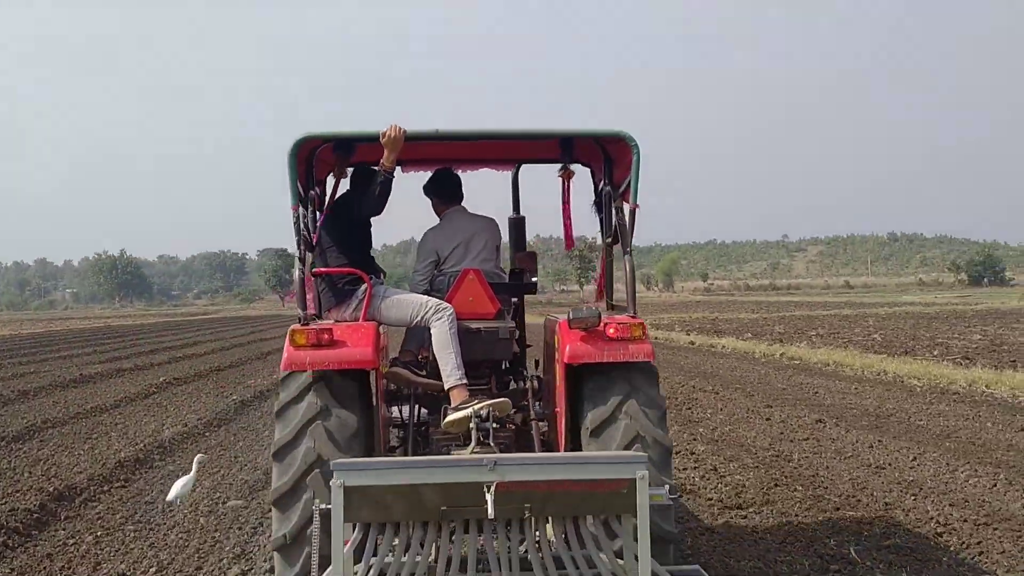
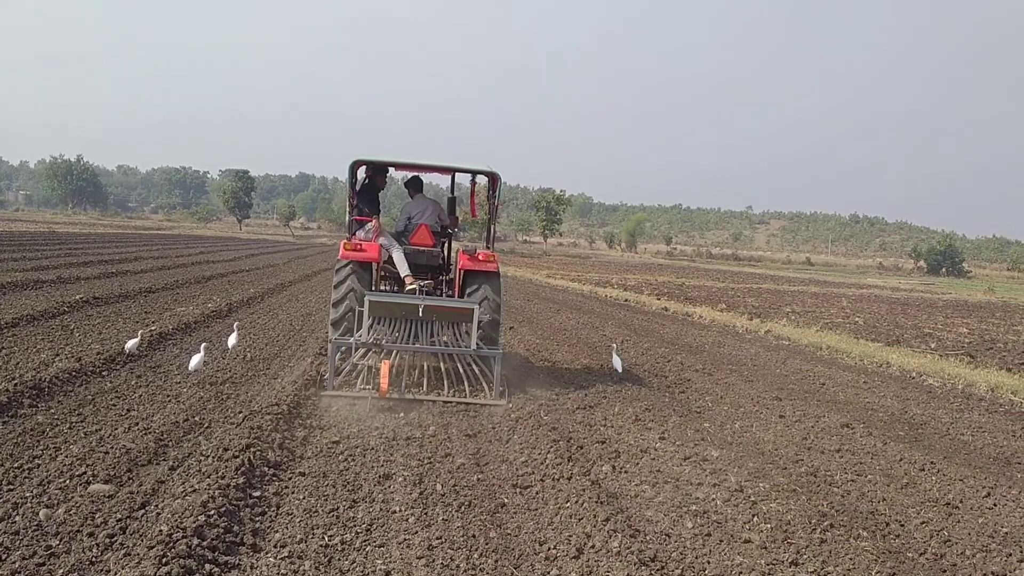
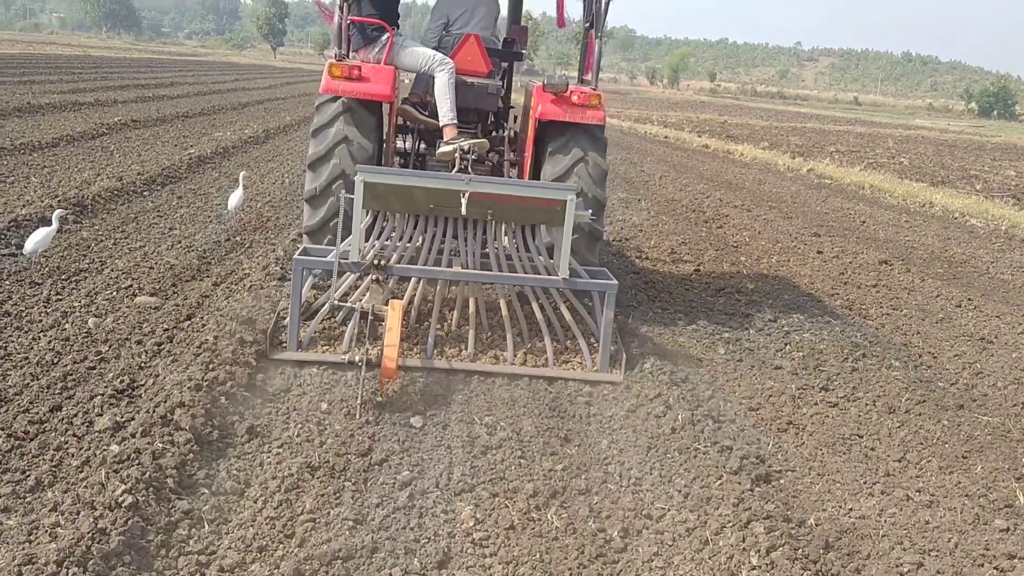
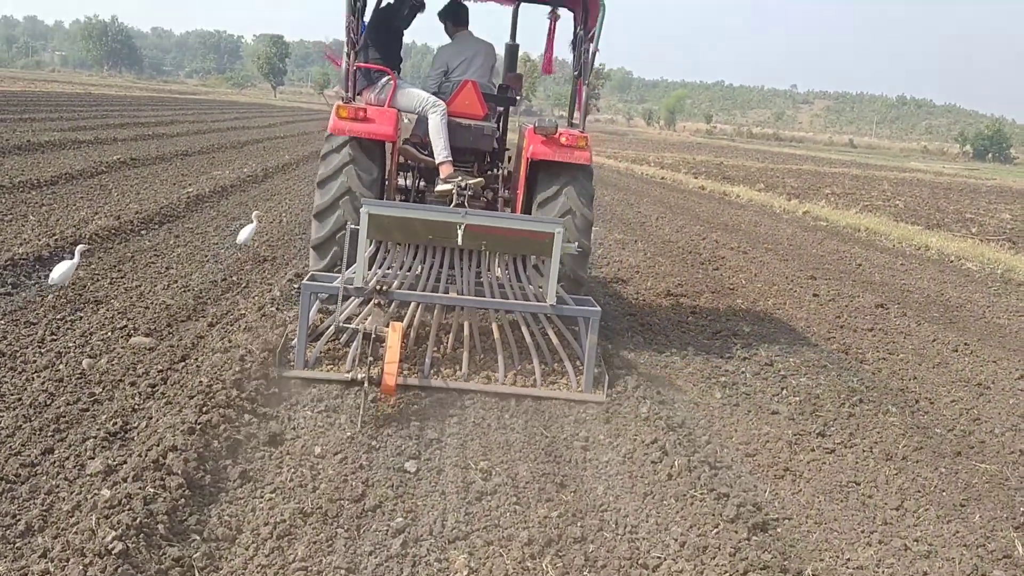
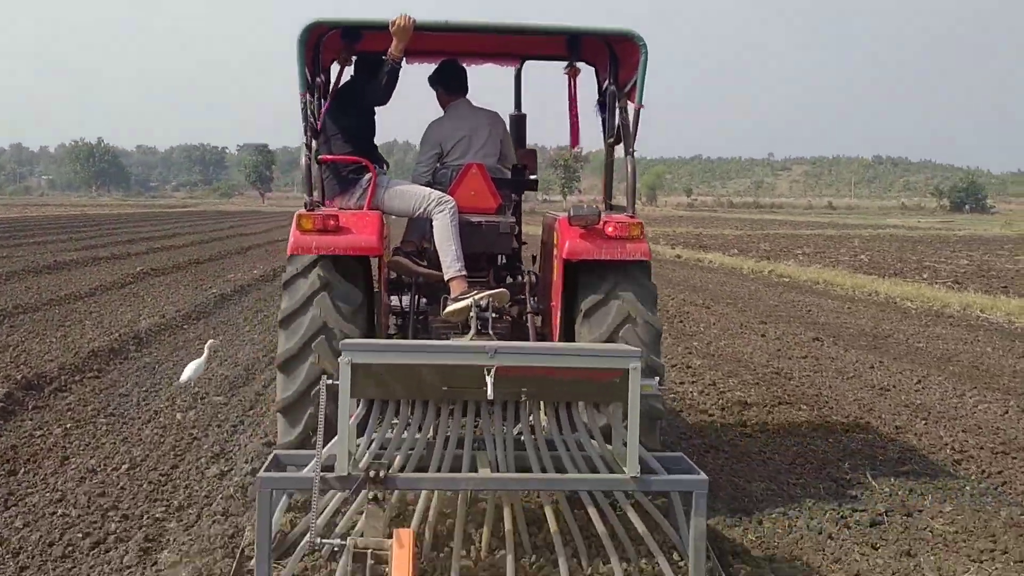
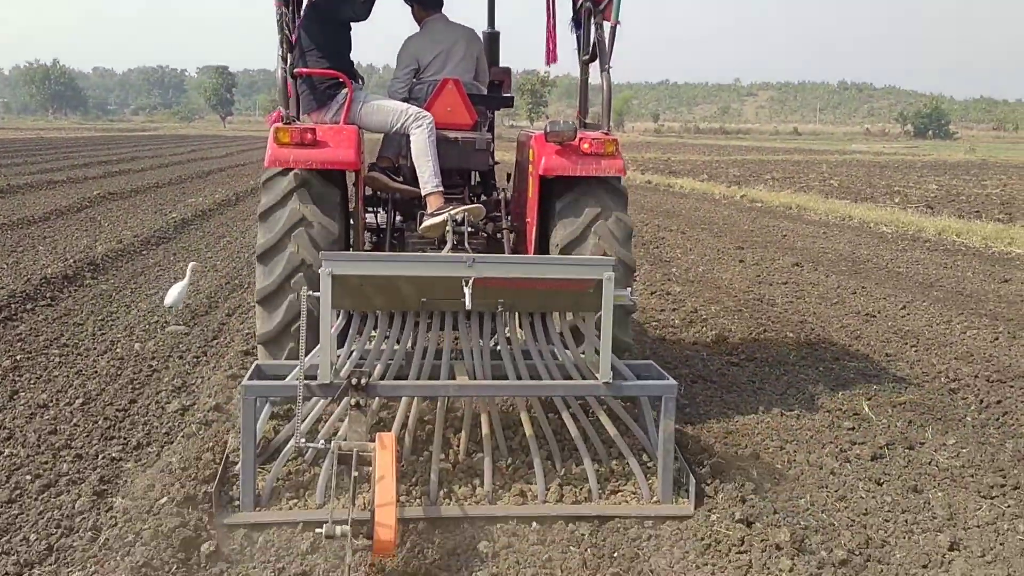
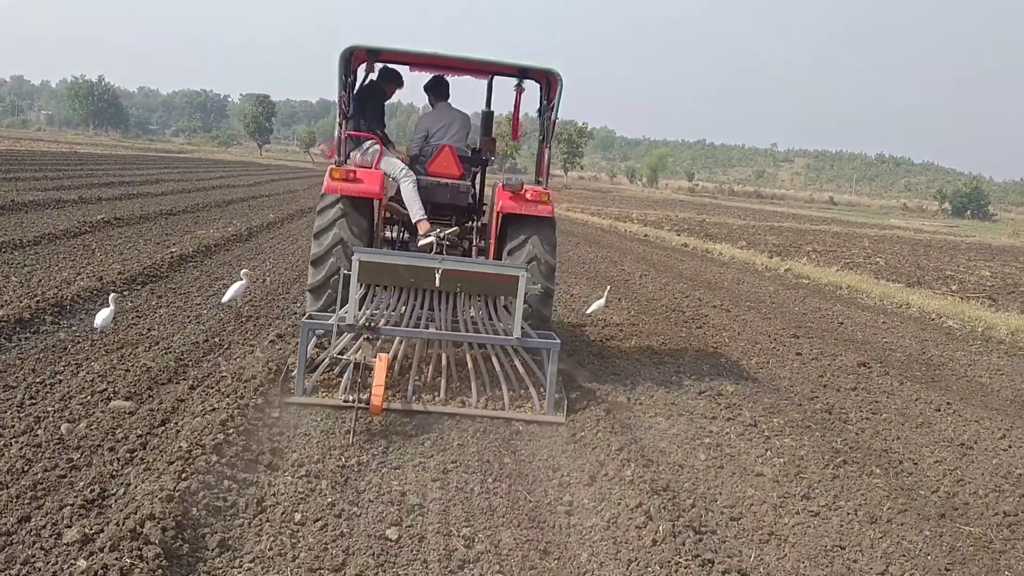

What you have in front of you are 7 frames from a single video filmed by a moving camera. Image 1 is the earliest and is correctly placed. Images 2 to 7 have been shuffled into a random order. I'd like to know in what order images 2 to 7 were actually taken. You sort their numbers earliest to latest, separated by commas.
5, 6, 3, 4, 7, 2
